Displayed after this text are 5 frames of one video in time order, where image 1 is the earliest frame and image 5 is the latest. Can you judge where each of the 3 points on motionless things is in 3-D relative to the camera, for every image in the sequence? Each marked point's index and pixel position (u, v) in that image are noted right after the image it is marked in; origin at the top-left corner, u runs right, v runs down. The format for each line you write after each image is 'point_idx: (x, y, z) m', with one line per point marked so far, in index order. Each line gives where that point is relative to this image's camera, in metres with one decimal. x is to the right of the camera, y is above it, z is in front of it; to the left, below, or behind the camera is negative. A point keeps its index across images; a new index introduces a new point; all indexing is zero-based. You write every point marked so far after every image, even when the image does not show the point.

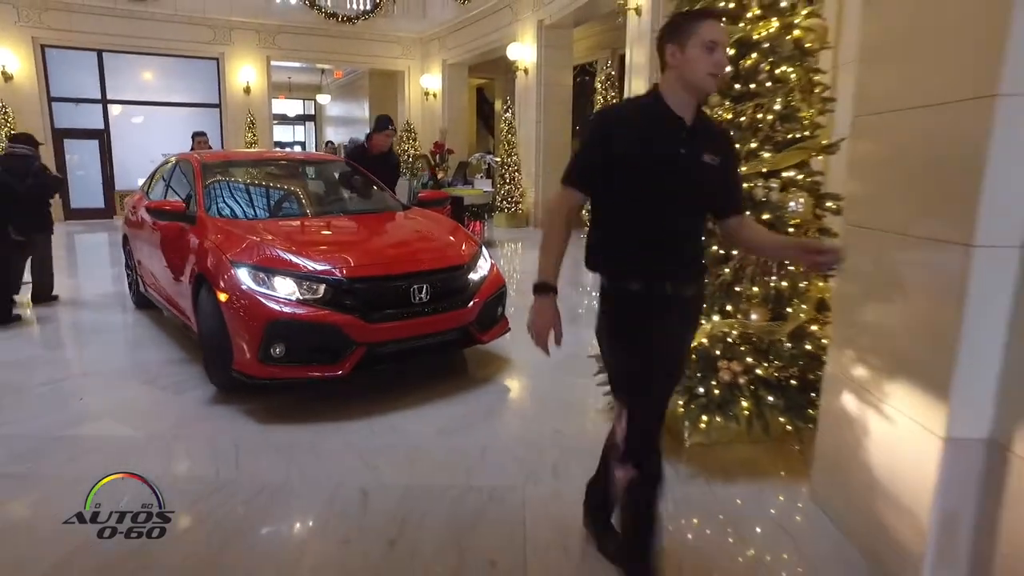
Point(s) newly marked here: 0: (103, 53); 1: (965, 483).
0: (-9.8, +5.6, +15.8) m
1: (+1.4, -0.6, +2.1) m
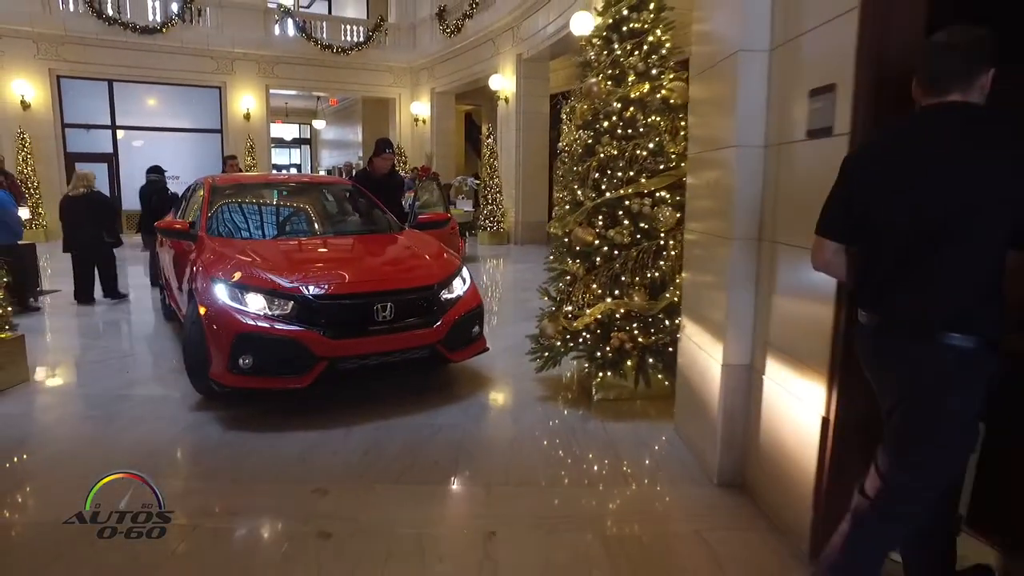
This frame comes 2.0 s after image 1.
0: (-10.2, +5.2, +17.0) m
1: (+1.1, -0.5, +3.2) m
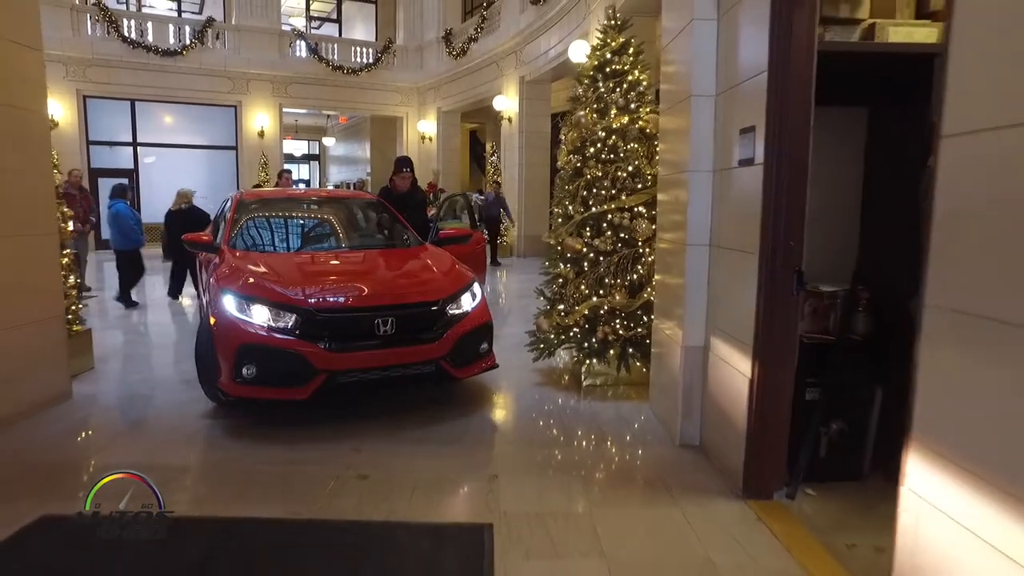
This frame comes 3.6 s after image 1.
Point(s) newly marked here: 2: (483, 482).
0: (-10.1, +5.0, +17.9) m
1: (+1.1, -0.5, +3.9) m
2: (-0.1, -1.0, +3.5) m
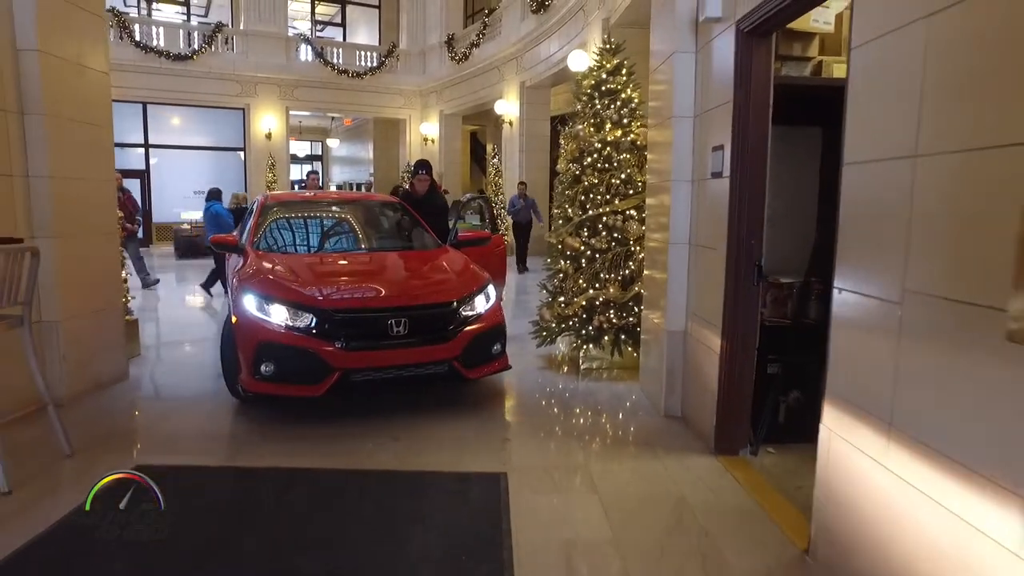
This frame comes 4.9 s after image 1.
0: (-10.1, +5.1, +18.5) m
1: (+1.1, -0.4, +4.5) m
2: (-0.1, -1.0, +4.2) m
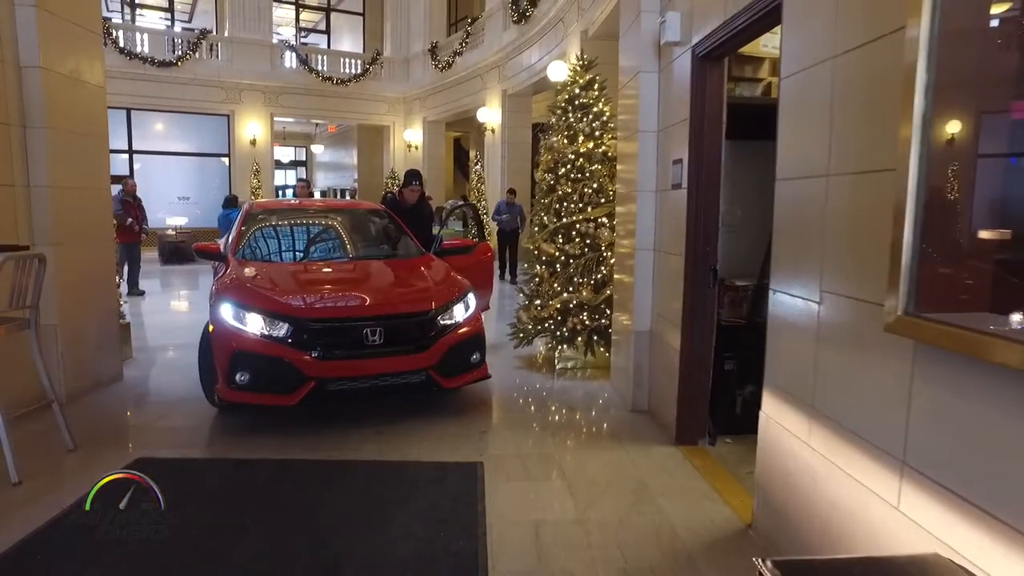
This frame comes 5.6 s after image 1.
0: (-10.6, +4.9, +18.6) m
1: (+1.0, -0.4, +4.8) m
2: (-0.2, -1.0, +4.4) m
